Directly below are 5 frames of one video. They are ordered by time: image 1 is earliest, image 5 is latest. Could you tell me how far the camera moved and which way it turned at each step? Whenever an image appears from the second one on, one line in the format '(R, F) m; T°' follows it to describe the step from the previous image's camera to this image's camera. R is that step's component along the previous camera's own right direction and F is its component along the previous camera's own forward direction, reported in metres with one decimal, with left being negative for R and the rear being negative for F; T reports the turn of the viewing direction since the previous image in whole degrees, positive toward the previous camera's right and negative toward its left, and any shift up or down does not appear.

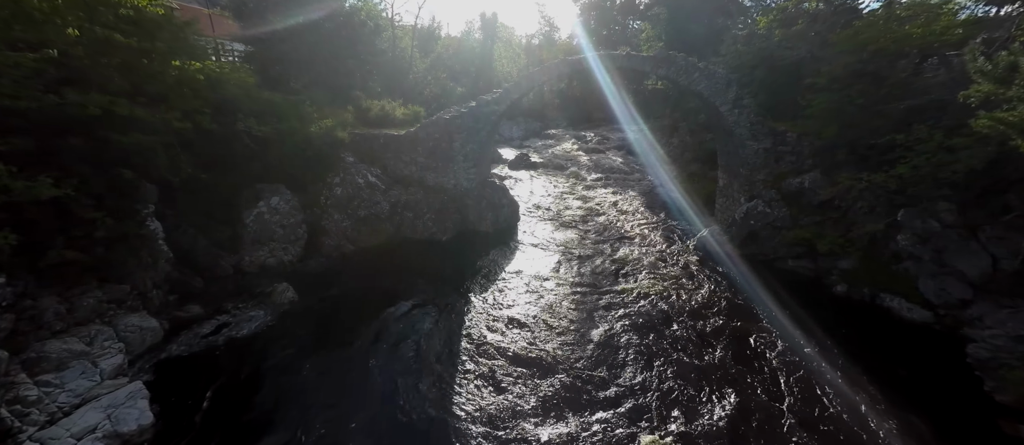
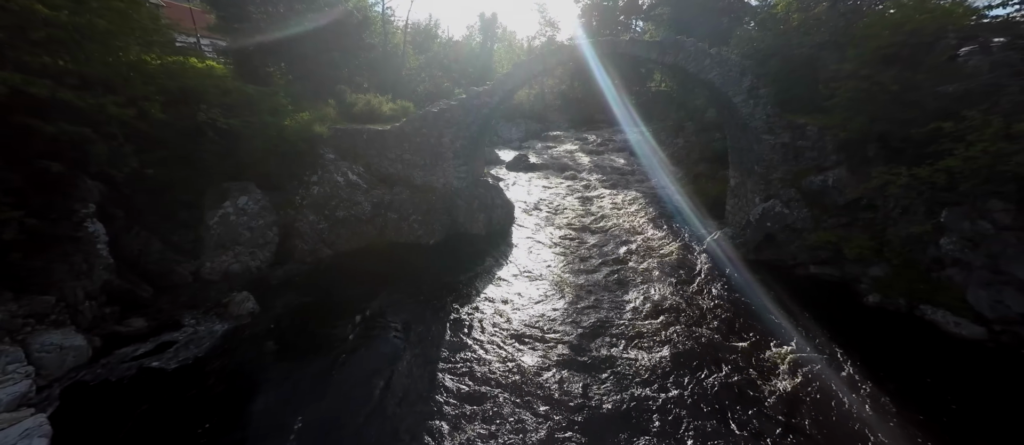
(+0.2, +0.9) m; 0°
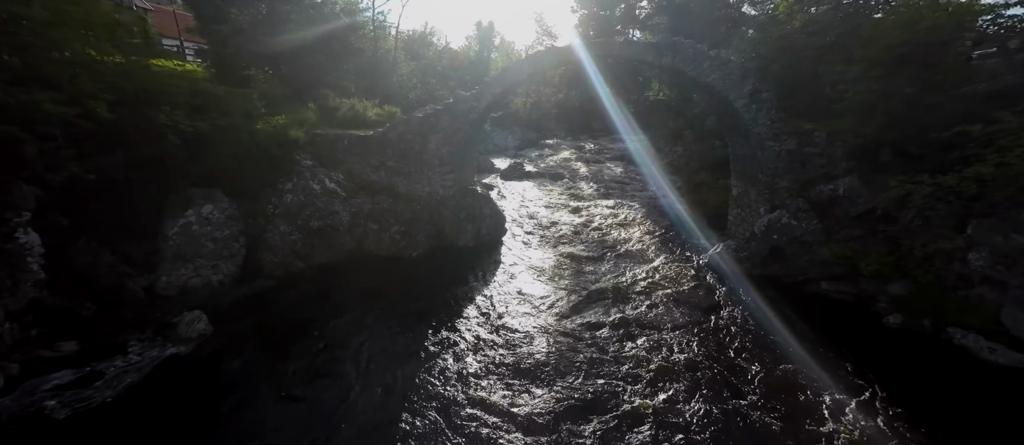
(+0.3, +0.6) m; 0°
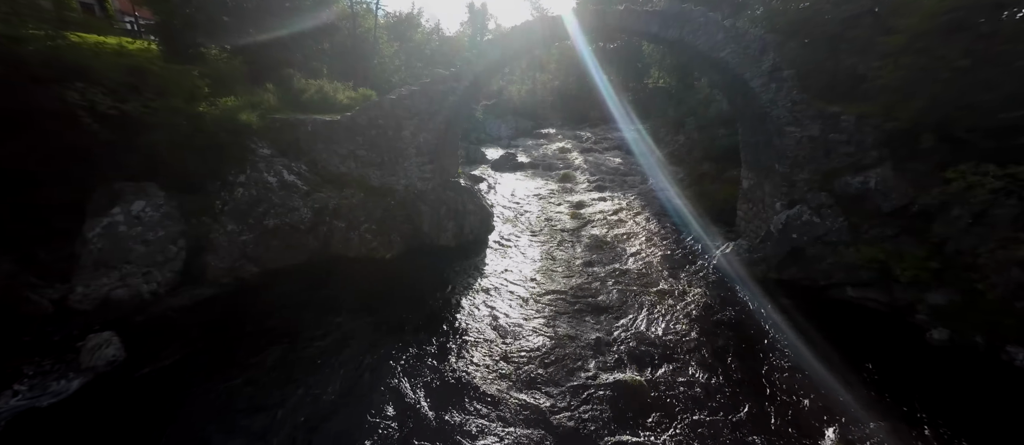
(+0.2, +1.1) m; 0°
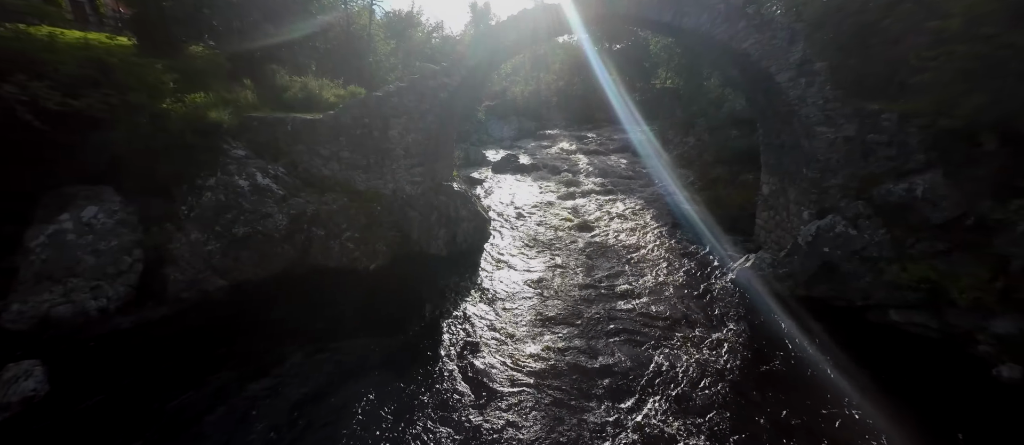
(+0.2, +0.8) m; -1°
